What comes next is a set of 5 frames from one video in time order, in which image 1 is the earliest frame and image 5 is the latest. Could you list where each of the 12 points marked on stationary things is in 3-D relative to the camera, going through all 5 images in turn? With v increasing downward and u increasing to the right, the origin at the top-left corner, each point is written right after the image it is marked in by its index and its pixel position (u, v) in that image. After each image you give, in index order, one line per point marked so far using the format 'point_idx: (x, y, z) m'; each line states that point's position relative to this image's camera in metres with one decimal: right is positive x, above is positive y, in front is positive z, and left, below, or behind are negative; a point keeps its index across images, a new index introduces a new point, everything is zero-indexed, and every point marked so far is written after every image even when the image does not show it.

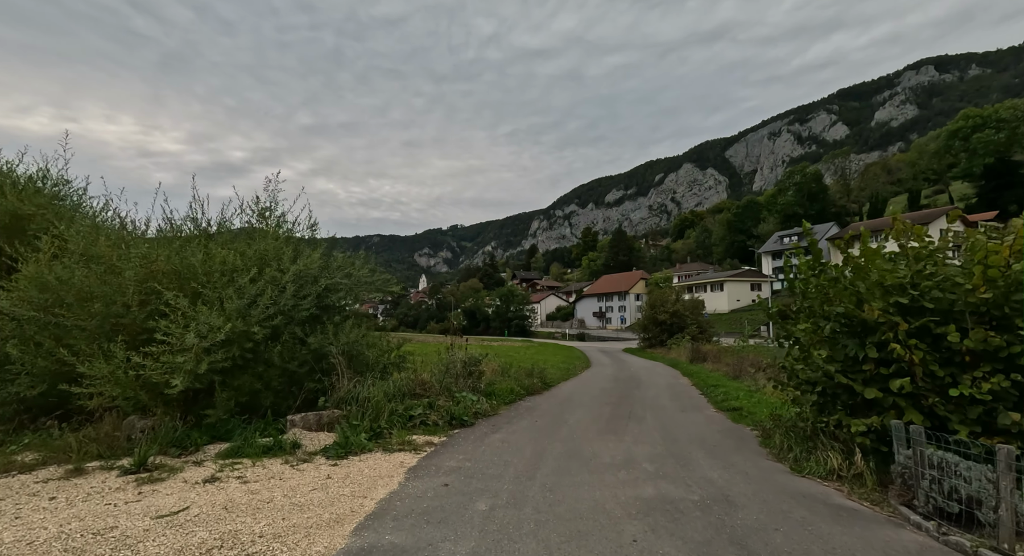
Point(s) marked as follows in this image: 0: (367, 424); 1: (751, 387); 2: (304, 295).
0: (-2.1, -2.1, +7.5) m
1: (+6.7, -3.1, +14.2) m
2: (-3.4, -0.3, +8.4) m
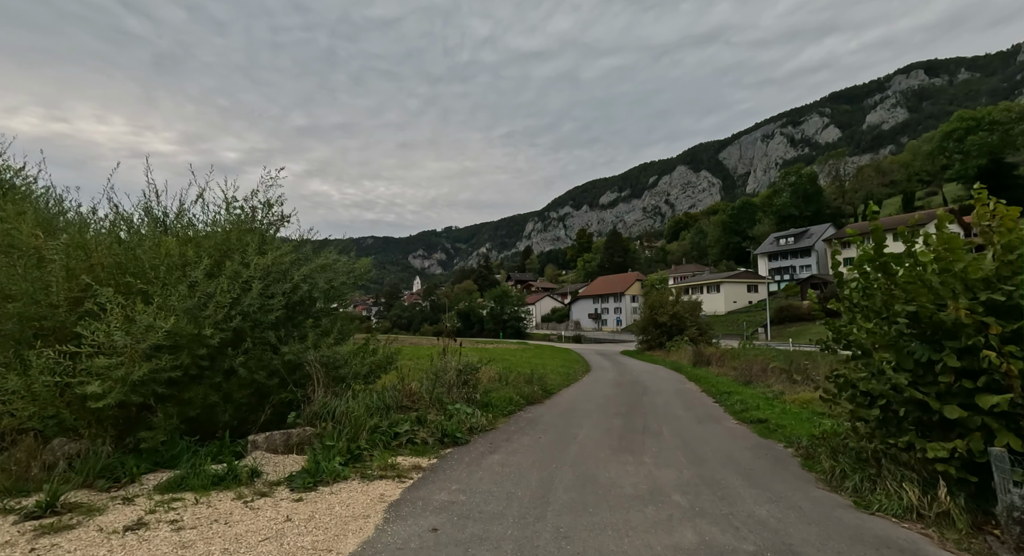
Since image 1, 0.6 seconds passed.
0: (-2.1, -2.1, +6.4) m
1: (+6.7, -3.1, +13.2) m
2: (-3.4, -0.2, +7.3) m
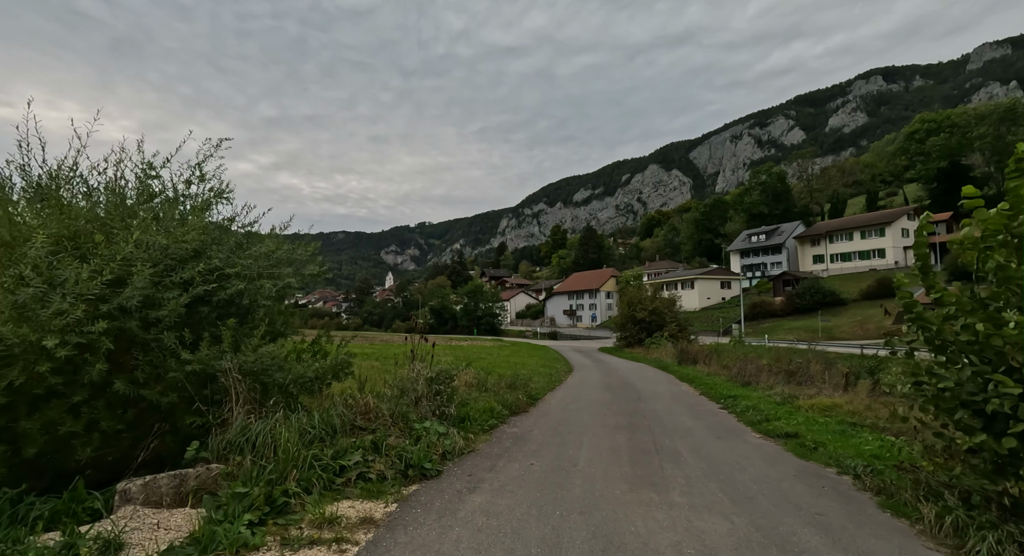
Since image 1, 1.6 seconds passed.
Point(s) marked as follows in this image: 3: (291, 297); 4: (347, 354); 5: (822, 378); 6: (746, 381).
0: (-2.2, -1.9, +4.6) m
1: (+6.2, -2.8, +11.8) m
2: (-3.6, 0.0, +5.4) m
3: (-3.2, -0.3, +7.3) m
4: (-2.4, -1.1, +7.4) m
5: (+10.2, -3.3, +16.6) m
6: (+7.5, -3.3, +16.4) m
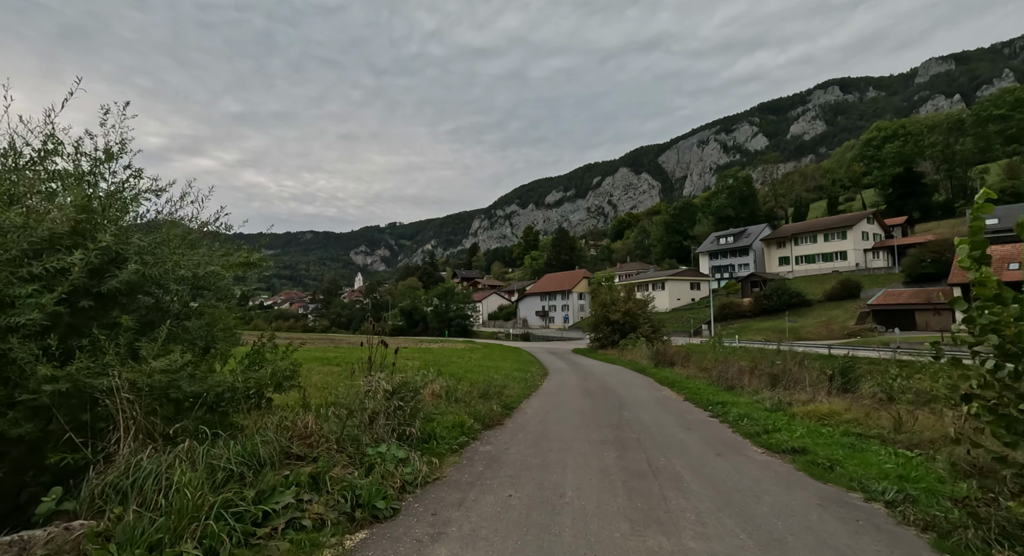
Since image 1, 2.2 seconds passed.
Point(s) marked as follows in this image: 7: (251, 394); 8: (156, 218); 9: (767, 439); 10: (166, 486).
0: (-2.4, -1.8, +3.4) m
1: (+5.6, -2.8, +11.0) m
2: (-3.8, +0.1, +4.1) m
3: (-3.5, -0.2, +6.1) m
4: (-2.7, -1.0, +6.2) m
5: (+9.3, -3.3, +16.0) m
6: (+6.7, -3.3, +15.7) m
7: (-2.8, -1.3, +5.3) m
8: (-4.2, +0.7, +5.9) m
9: (+4.0, -2.5, +8.0) m
10: (-2.6, -1.6, +3.8) m
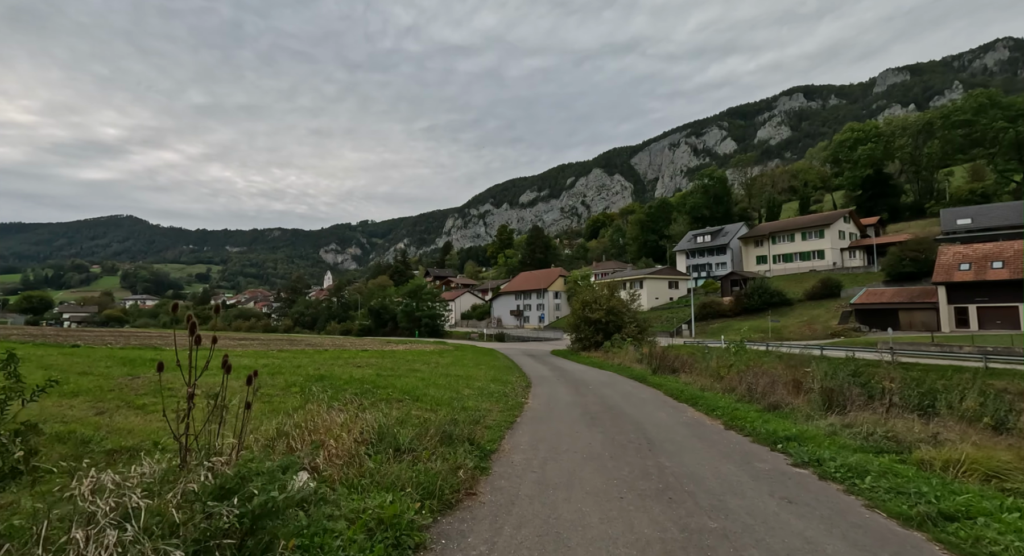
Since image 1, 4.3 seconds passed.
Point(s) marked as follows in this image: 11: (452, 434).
0: (-2.3, -1.4, -0.7) m
1: (+5.3, -2.5, +7.4) m
2: (-3.7, +0.4, 0.0) m
3: (-3.5, +0.2, +2.0) m
4: (-2.7, -0.7, +2.1) m
5: (+8.7, -3.0, +12.6) m
6: (+6.1, -3.0, +12.1) m
7: (-2.8, -0.9, +1.2) m
8: (-4.2, +1.1, +1.8) m
9: (+3.8, -2.2, +4.2) m
10: (-2.5, -1.2, -0.2) m
11: (-0.8, -2.2, +7.2) m
